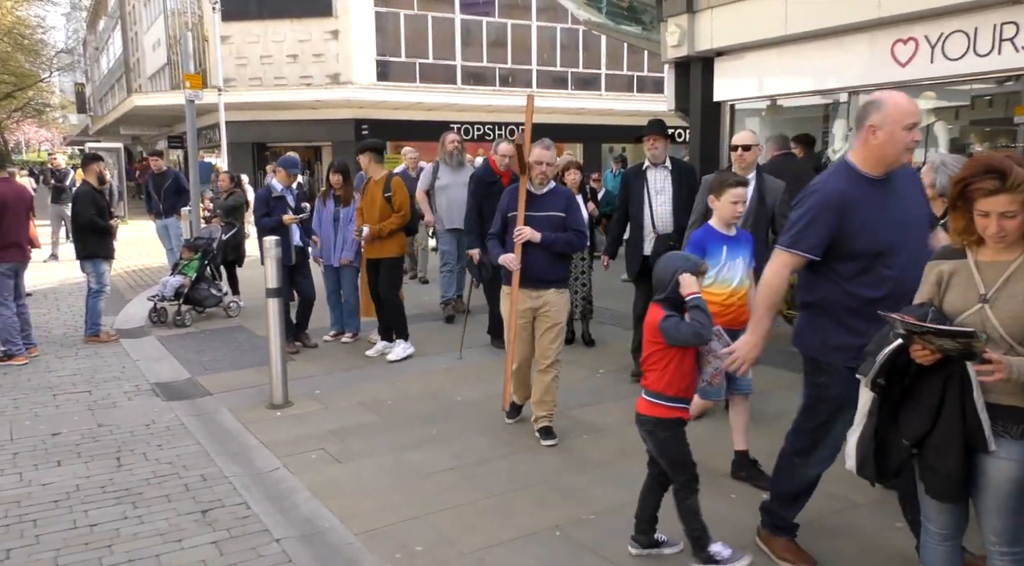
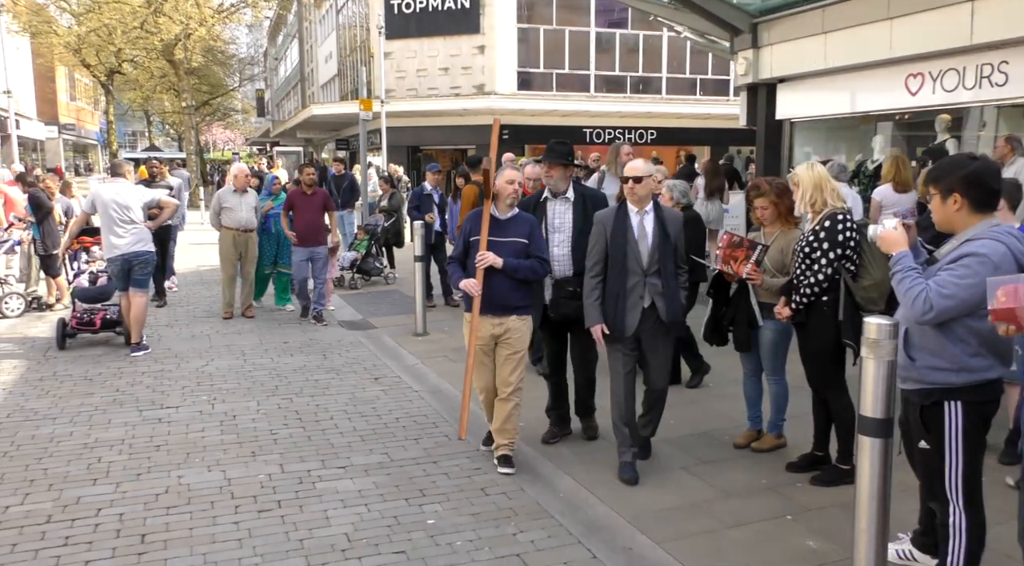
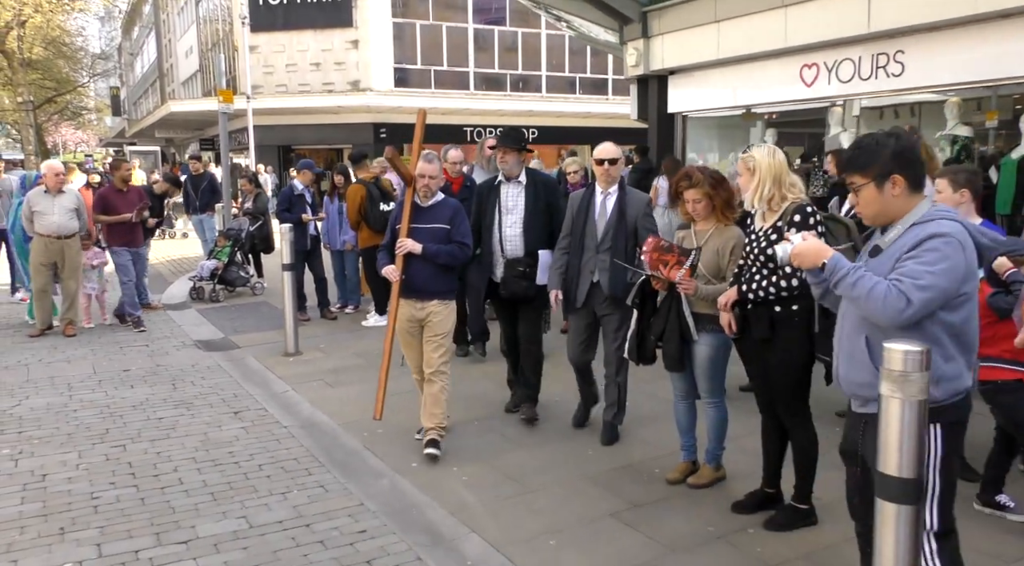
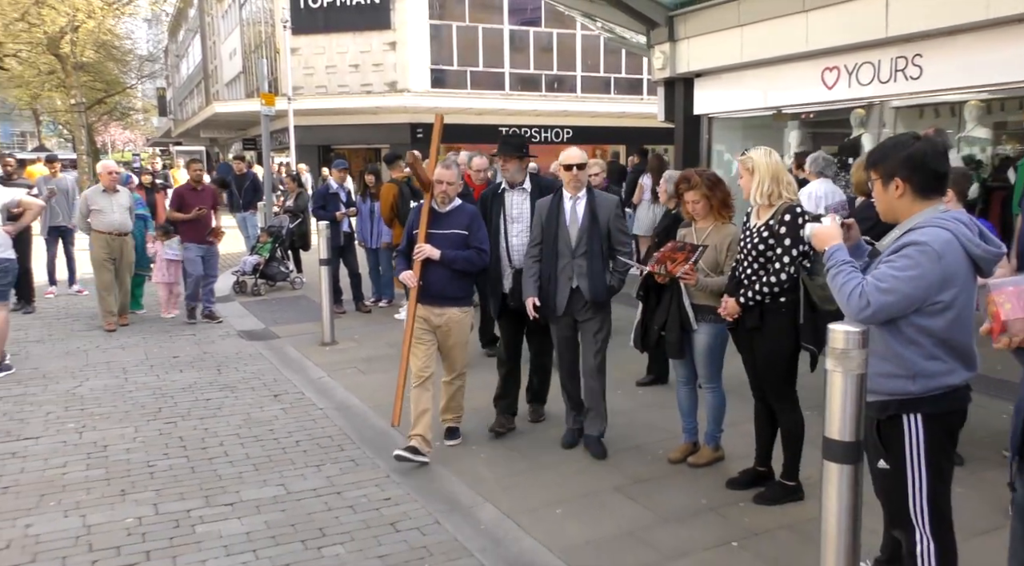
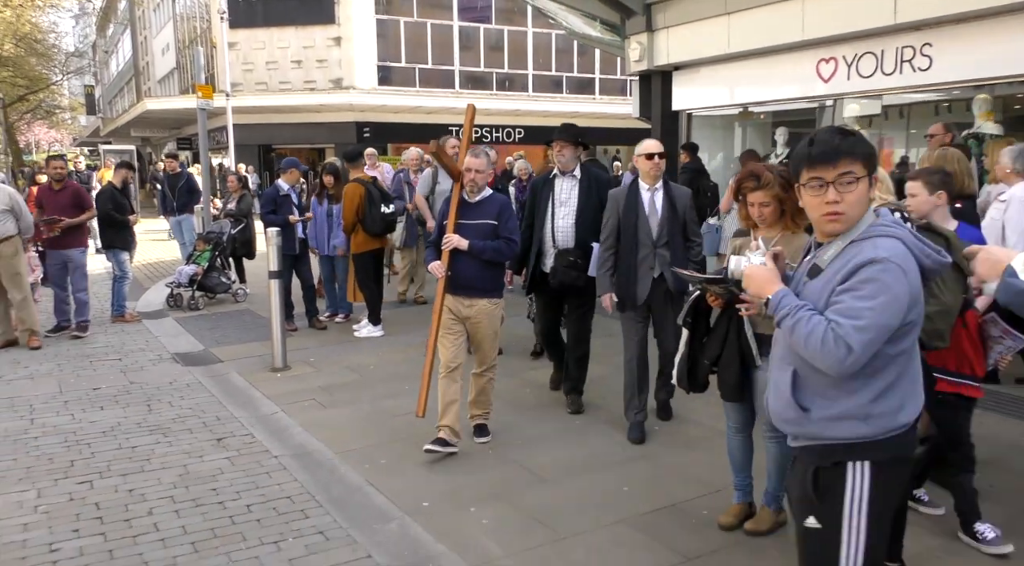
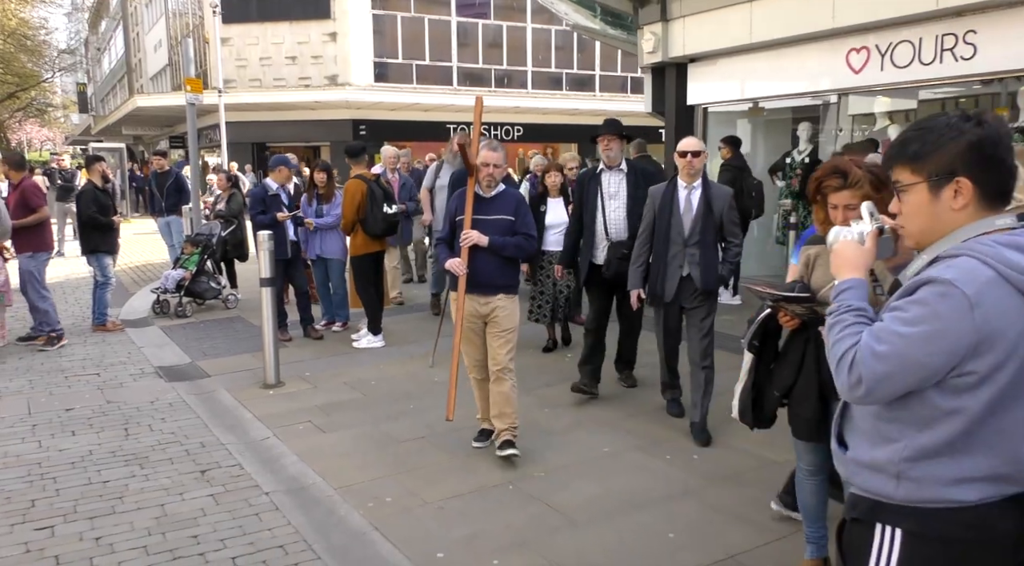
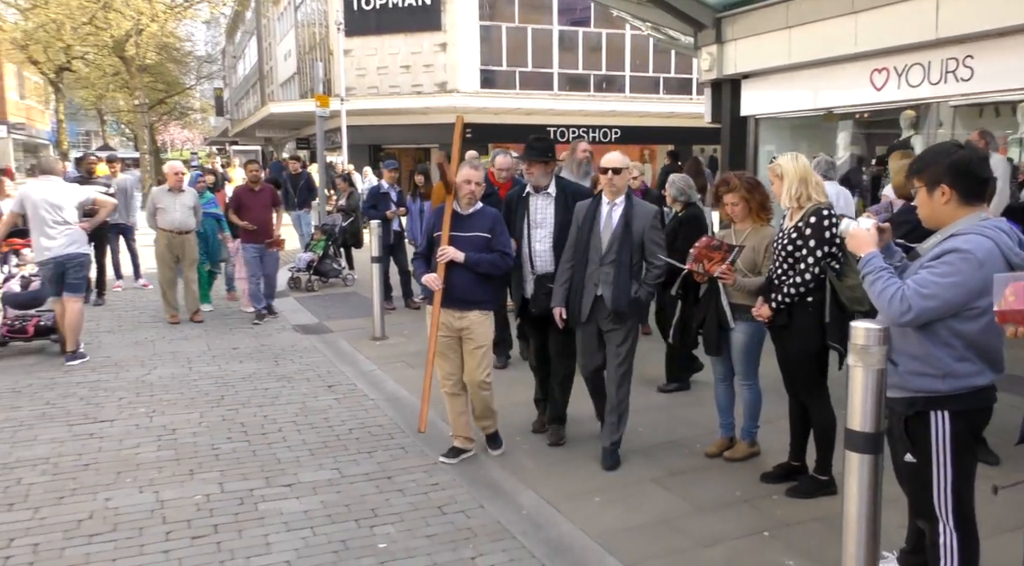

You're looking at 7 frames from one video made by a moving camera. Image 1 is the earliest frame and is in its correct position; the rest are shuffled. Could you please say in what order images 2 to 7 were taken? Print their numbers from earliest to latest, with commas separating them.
6, 5, 3, 4, 7, 2
